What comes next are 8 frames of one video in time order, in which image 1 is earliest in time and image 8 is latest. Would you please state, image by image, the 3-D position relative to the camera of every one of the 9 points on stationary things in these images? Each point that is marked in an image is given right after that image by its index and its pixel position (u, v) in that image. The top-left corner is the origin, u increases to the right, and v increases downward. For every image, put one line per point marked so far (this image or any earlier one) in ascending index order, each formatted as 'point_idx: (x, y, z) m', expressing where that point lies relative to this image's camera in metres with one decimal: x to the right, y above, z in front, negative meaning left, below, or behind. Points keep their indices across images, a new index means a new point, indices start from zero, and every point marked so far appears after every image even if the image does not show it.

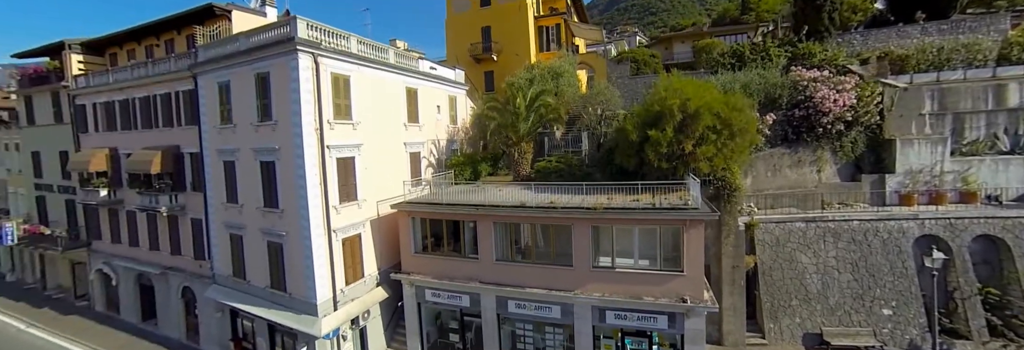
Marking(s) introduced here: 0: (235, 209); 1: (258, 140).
0: (-9.6, -1.3, +14.4) m
1: (-8.0, +0.9, +13.2) m
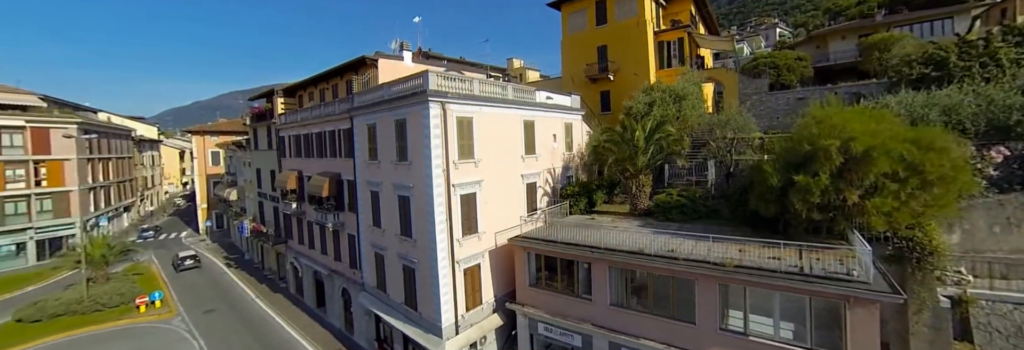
0: (-5.3, -2.3, +16.5) m
1: (-4.1, -0.1, +14.9) m
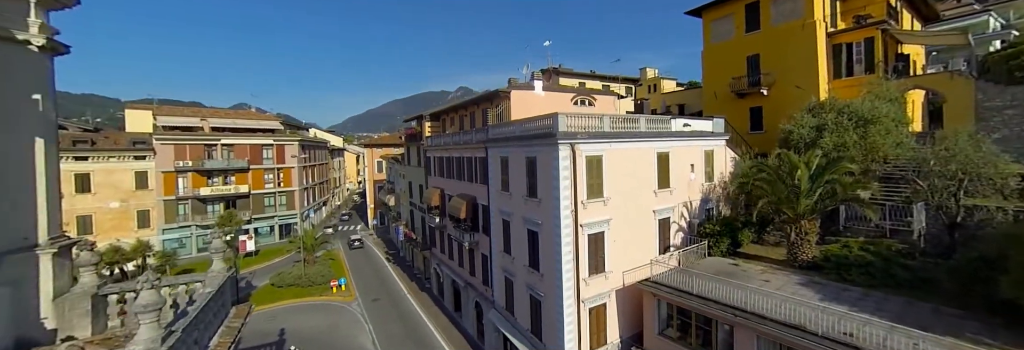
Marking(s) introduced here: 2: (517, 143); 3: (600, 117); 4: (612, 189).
0: (-0.1, -3.5, +17.3) m
1: (+0.6, -1.4, +15.4) m
2: (+0.2, +1.2, +15.8) m
3: (+3.0, +2.0, +14.2) m
4: (+3.5, -0.5, +14.3) m
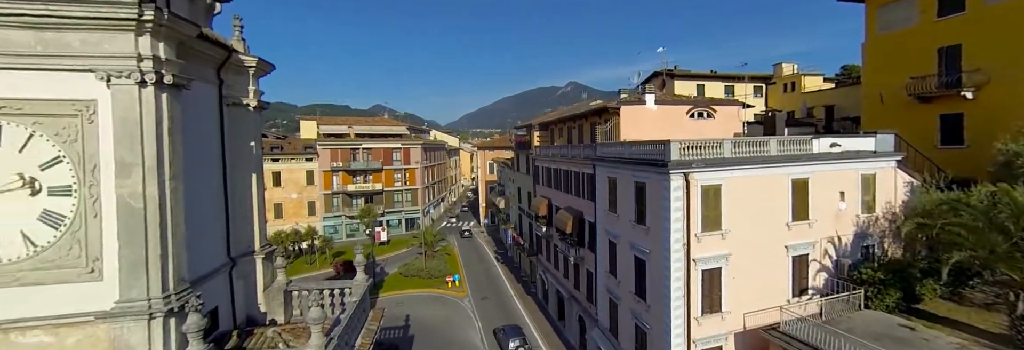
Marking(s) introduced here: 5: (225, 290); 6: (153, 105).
0: (+4.2, -4.4, +16.9) m
1: (+4.4, -2.3, +14.9) m
2: (+4.2, +0.4, +15.3) m
3: (+6.6, +1.0, +13.0) m
4: (+7.0, -1.4, +13.1) m
5: (-8.2, -3.2, +11.9) m
6: (-7.8, +1.4, +9.0) m
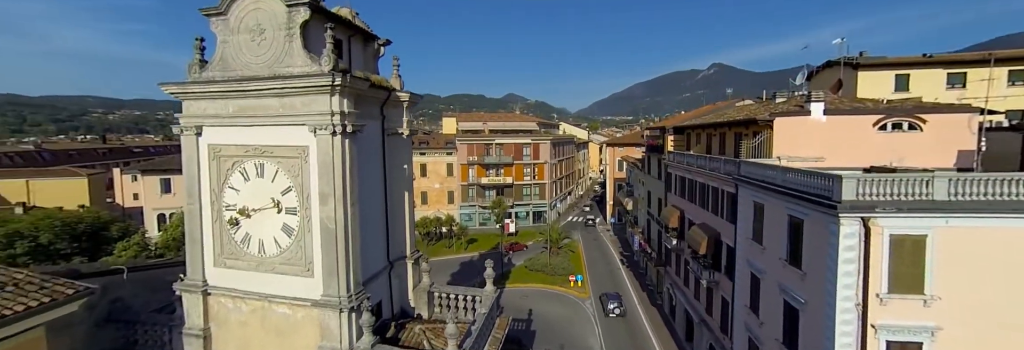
0: (+9.0, -5.4, +15.3) m
1: (+8.6, -3.3, +13.2) m
2: (+8.7, -0.7, +13.5) m
3: (+10.2, -0.2, +10.7) m
4: (+10.5, -2.6, +10.7) m
5: (-4.3, -3.8, +14.1) m
6: (-4.7, +0.7, +11.1) m
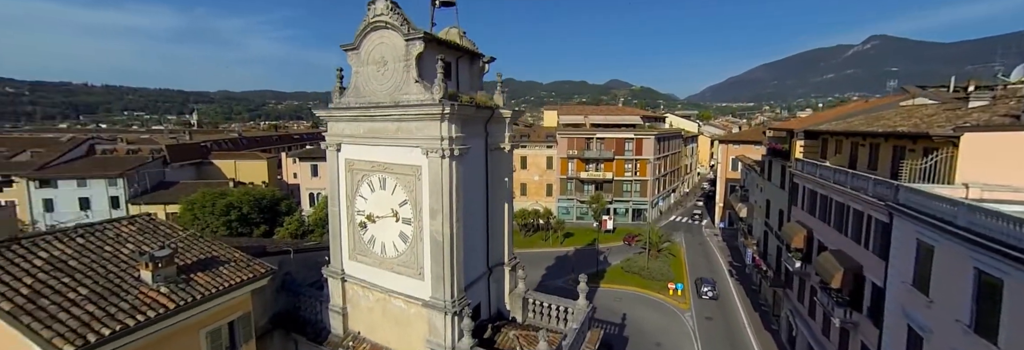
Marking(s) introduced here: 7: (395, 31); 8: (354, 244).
0: (+12.2, -6.3, +13.3) m
1: (+11.4, -4.3, +11.3) m
2: (+11.5, -1.6, +11.5) m
3: (+12.4, -1.3, +8.3) m
4: (+12.6, -3.8, +8.3) m
5: (-1.0, -4.3, +15.3) m
6: (-1.9, +0.1, +12.3) m
7: (-3.8, +4.6, +13.1) m
8: (-5.8, -2.5, +15.2) m
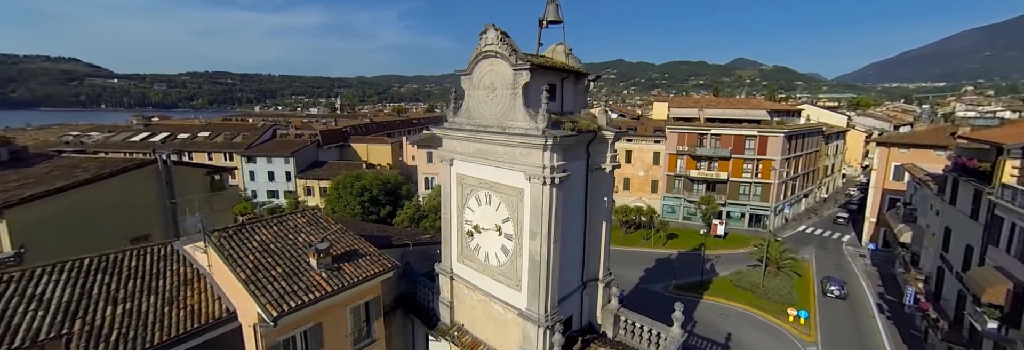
0: (+14.7, -7.8, +10.9) m
1: (+13.5, -5.8, +9.0) m
2: (+13.9, -3.2, +9.0) m
3: (+13.9, -3.0, +5.8) m
4: (+14.1, -5.5, +5.8) m
5: (+2.6, -5.0, +15.9) m
6: (+1.1, -0.7, +13.0) m
7: (-0.3, +3.9, +14.0) m
8: (-2.1, -3.0, +16.9) m
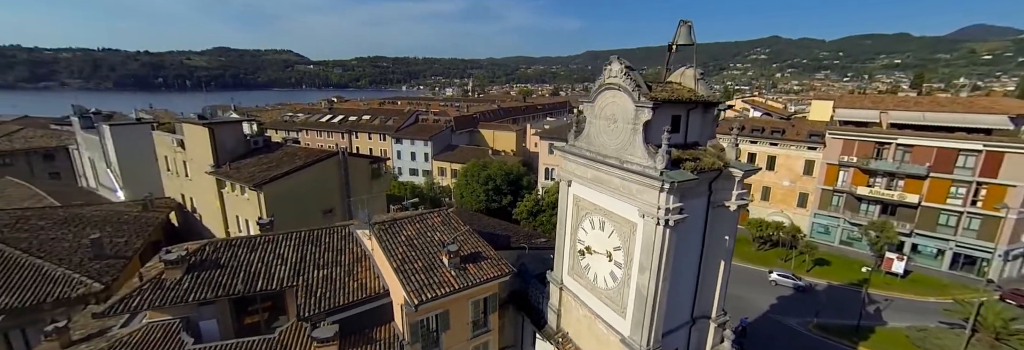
0: (+16.6, -10.2, +7.7) m
1: (+15.1, -8.2, +6.1) m
2: (+15.6, -5.6, +5.9) m
3: (+14.7, -5.6, +2.7) m
4: (+14.7, -8.1, +2.9) m
5: (+6.6, -6.3, +15.8) m
6: (+4.7, -2.0, +13.2) m
7: (+4.0, +2.8, +14.3) m
8: (+2.7, -3.9, +17.9) m
